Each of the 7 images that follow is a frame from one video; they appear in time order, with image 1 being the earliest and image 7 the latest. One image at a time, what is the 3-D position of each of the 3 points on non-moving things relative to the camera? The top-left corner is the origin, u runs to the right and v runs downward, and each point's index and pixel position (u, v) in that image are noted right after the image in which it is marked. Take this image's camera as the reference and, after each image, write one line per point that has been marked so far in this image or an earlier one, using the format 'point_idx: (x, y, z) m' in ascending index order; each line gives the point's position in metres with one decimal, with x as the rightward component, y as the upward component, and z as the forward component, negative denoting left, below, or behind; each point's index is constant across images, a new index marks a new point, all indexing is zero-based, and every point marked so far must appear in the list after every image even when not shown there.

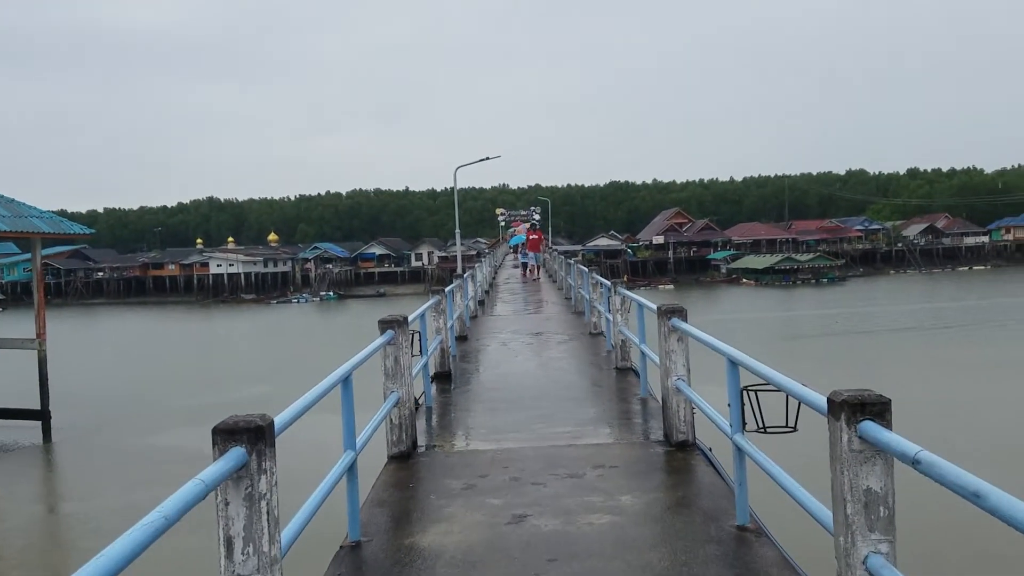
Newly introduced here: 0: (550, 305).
0: (+0.5, -0.2, +8.7) m
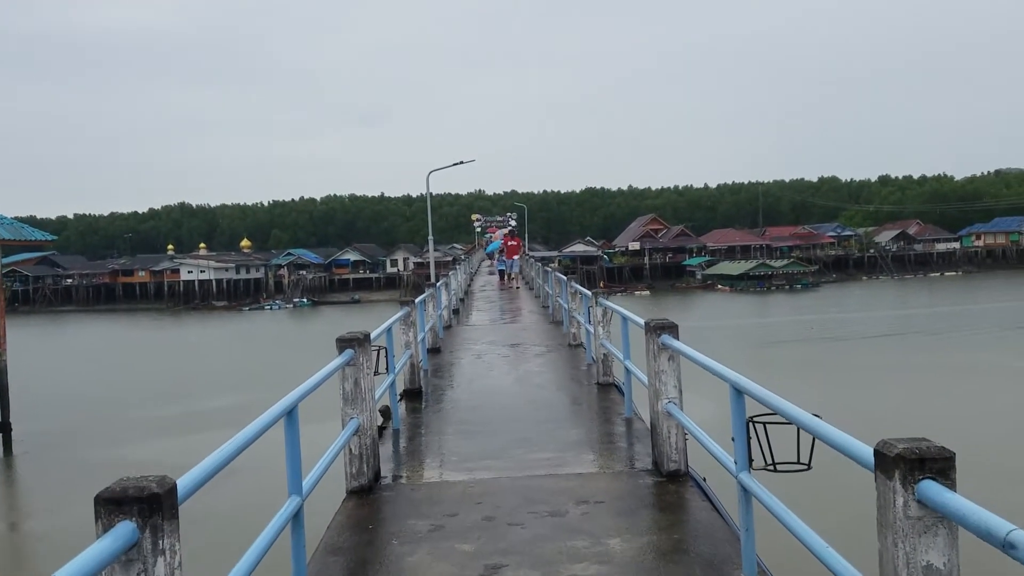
0: (+0.2, -0.3, +8.4) m
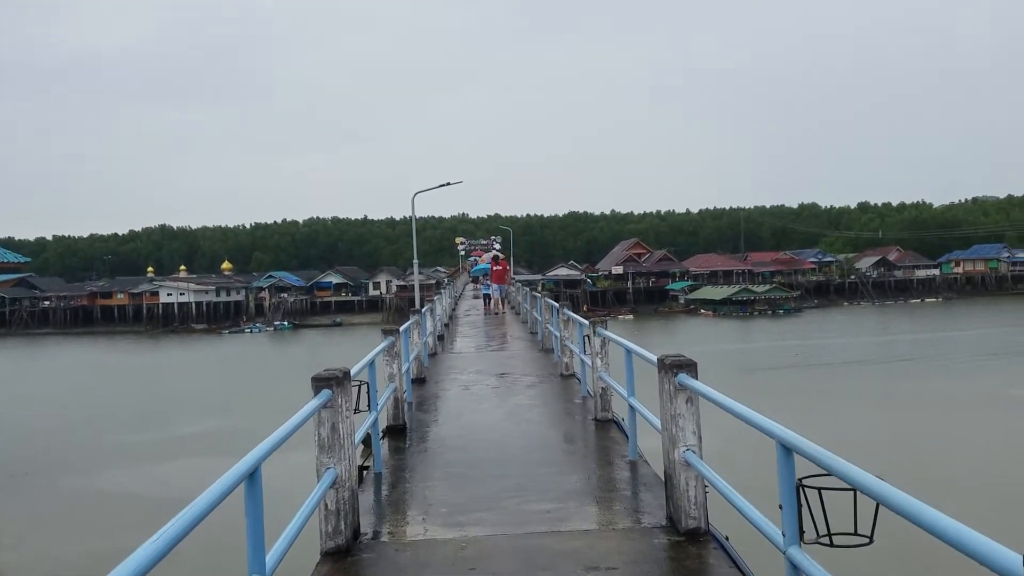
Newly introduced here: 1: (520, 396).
0: (0.0, -0.6, +8.1) m
1: (+0.1, -0.7, +4.8) m
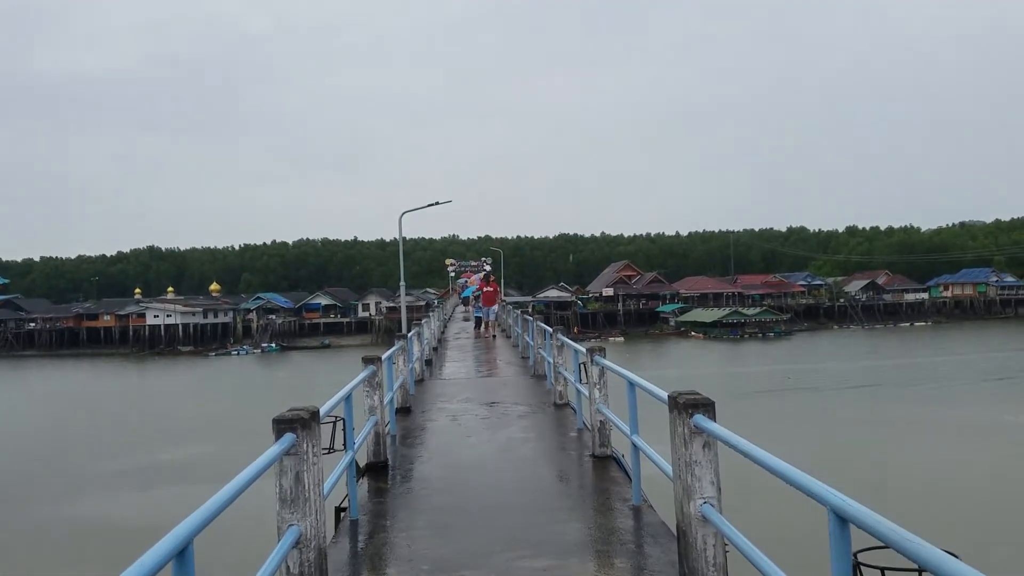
0: (-0.1, -0.8, +7.8) m
1: (0.0, -0.9, +4.5) m
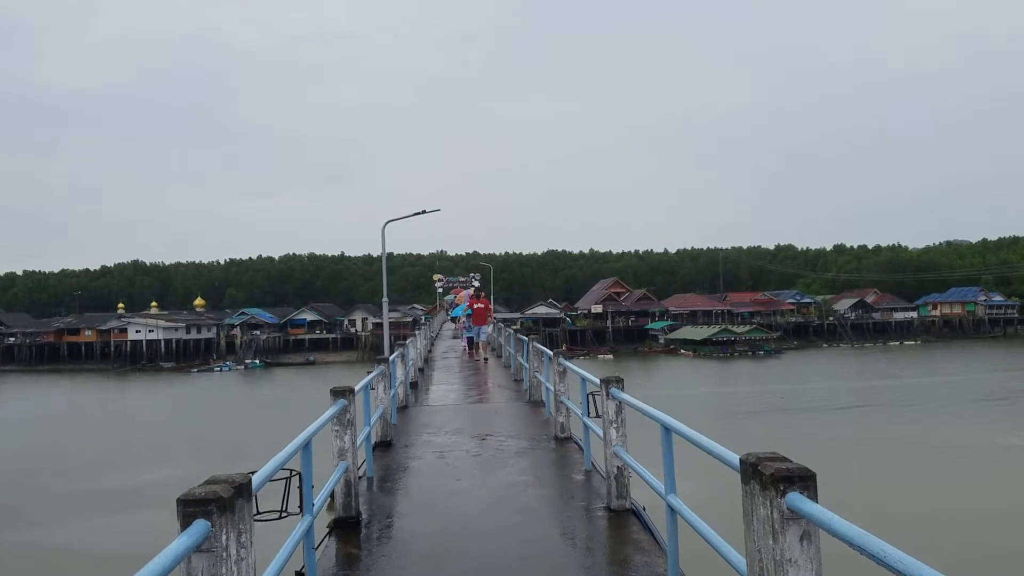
0: (-0.1, -1.0, +7.2) m
1: (0.0, -1.0, +3.9) m
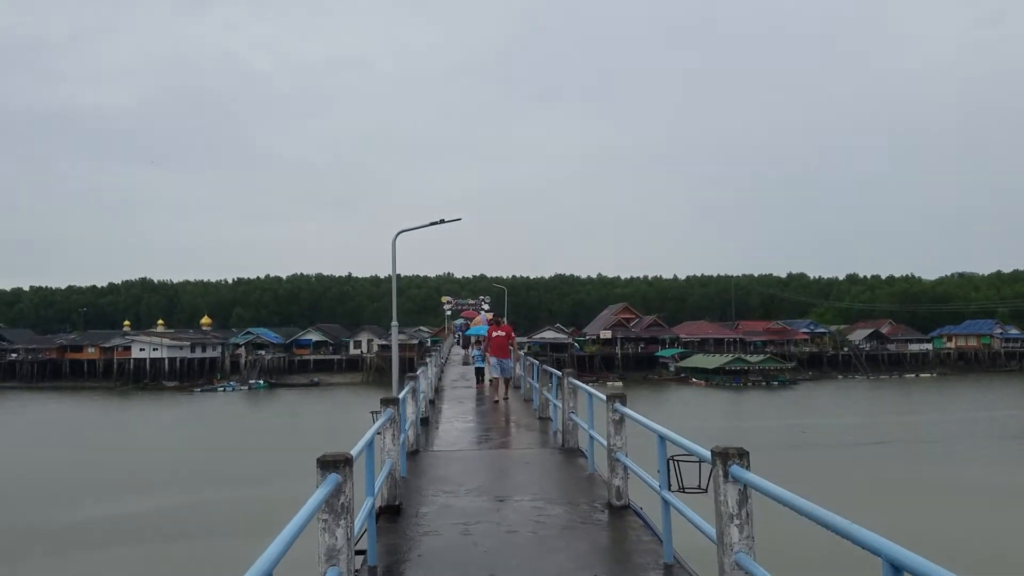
0: (+0.1, -1.2, +6.2) m
1: (+0.2, -1.1, +2.9) m
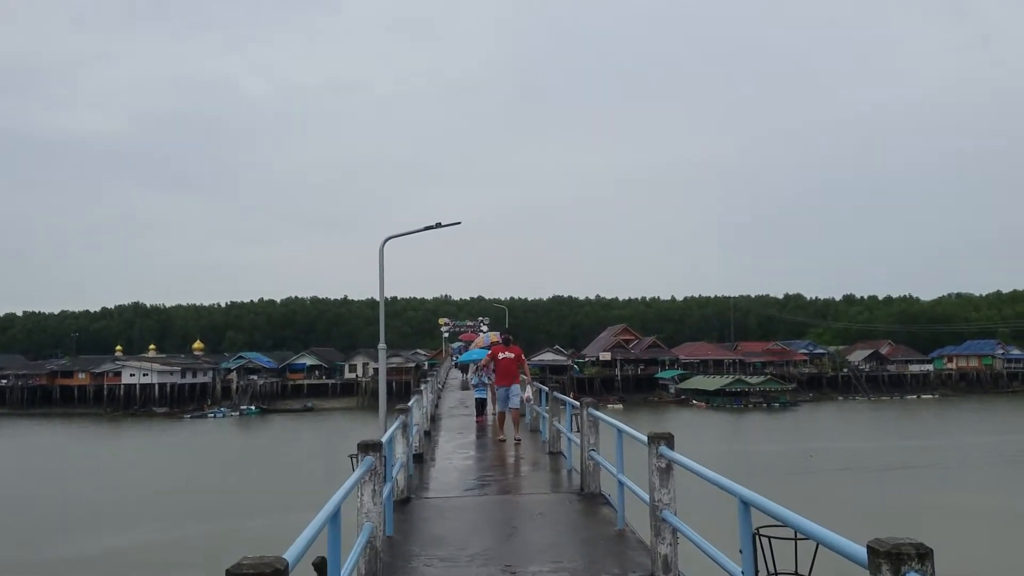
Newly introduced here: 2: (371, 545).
0: (+0.1, -1.3, +5.4) m
1: (+0.2, -1.1, +2.1) m
2: (-0.5, -1.0, +2.7) m
